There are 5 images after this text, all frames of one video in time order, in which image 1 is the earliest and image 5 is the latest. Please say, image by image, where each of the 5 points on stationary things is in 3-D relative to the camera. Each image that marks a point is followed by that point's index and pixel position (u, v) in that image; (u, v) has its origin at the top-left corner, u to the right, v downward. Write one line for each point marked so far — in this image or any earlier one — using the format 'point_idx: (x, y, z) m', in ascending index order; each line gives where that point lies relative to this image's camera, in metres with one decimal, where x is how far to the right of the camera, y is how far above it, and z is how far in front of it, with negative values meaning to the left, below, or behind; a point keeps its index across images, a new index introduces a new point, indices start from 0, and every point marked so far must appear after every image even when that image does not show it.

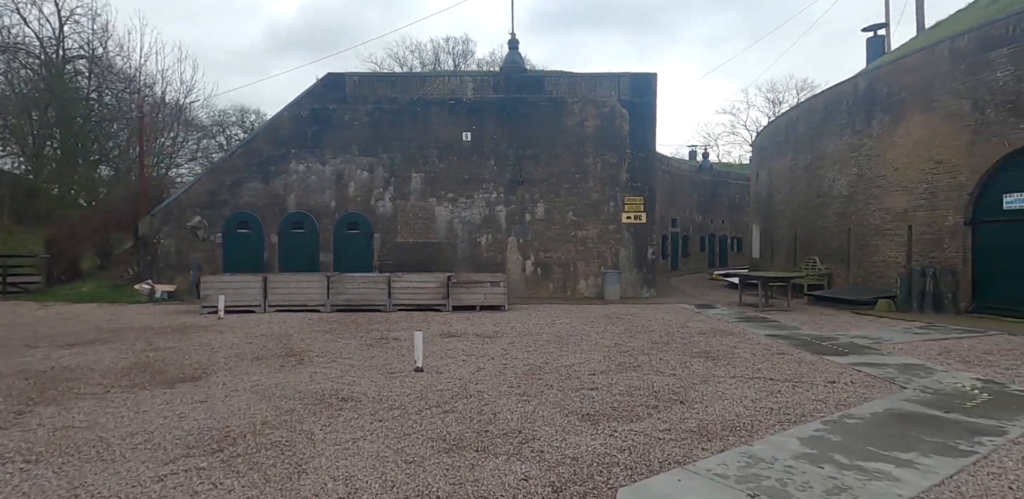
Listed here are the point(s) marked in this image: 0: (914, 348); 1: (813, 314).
0: (+6.1, -1.5, +7.5) m
1: (+6.8, -1.4, +10.9) m
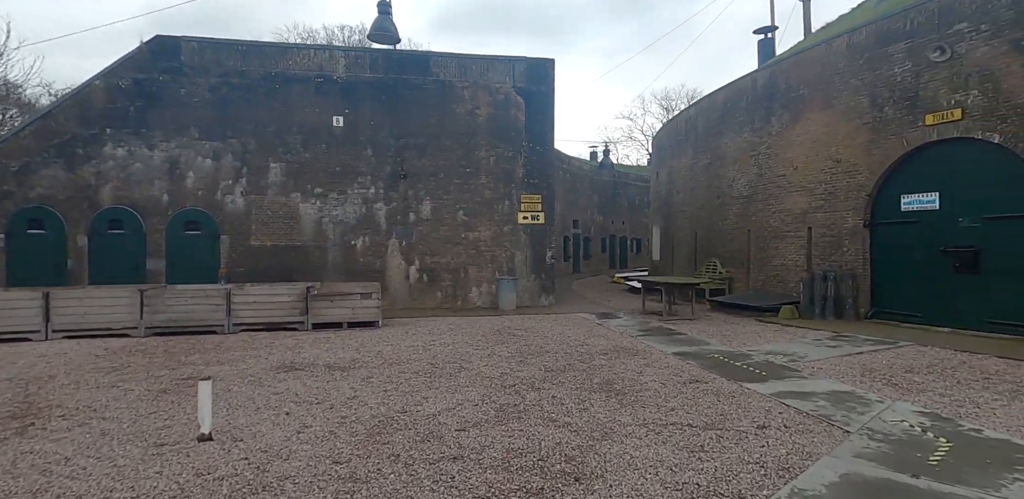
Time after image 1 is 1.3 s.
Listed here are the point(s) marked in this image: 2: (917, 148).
0: (+4.3, -1.6, +6.5) m
1: (+4.2, -1.5, +10.0) m
2: (+7.1, +1.8, +8.6) m
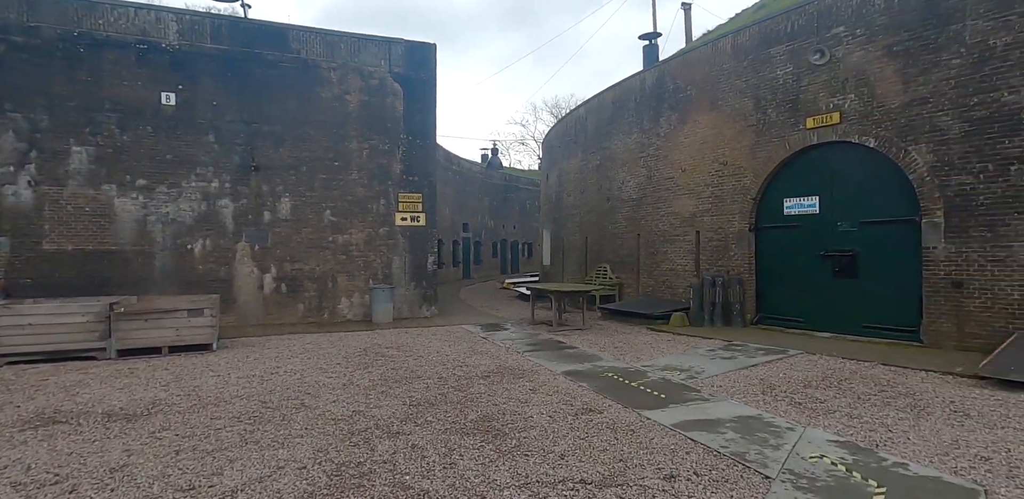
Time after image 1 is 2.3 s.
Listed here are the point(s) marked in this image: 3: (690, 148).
0: (+2.7, -1.6, +5.9) m
1: (+1.9, -1.6, +9.3) m
2: (+5.0, +1.7, +8.5) m
3: (+3.8, +2.2, +10.4) m
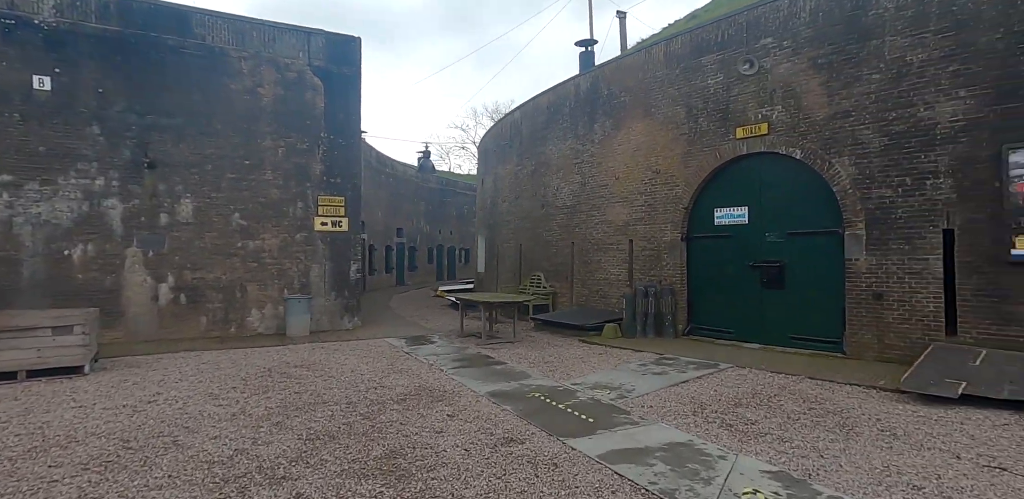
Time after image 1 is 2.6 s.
0: (+1.7, -1.7, +5.5) m
1: (+0.6, -1.8, +8.9) m
2: (+3.7, +1.5, +8.5) m
3: (+2.3, +2.0, +10.2) m
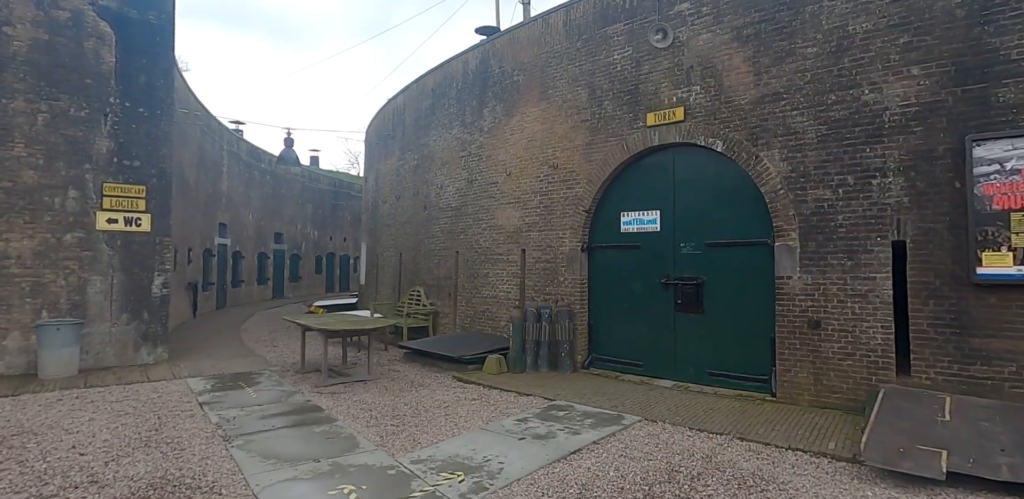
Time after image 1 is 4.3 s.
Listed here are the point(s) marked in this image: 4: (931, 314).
0: (+0.2, -1.8, +3.6) m
1: (-1.5, -1.9, +6.7) m
2: (+1.8, +1.3, +6.9) m
3: (+0.1, +1.8, +8.4) m
4: (+4.2, -0.6, +4.9) m
